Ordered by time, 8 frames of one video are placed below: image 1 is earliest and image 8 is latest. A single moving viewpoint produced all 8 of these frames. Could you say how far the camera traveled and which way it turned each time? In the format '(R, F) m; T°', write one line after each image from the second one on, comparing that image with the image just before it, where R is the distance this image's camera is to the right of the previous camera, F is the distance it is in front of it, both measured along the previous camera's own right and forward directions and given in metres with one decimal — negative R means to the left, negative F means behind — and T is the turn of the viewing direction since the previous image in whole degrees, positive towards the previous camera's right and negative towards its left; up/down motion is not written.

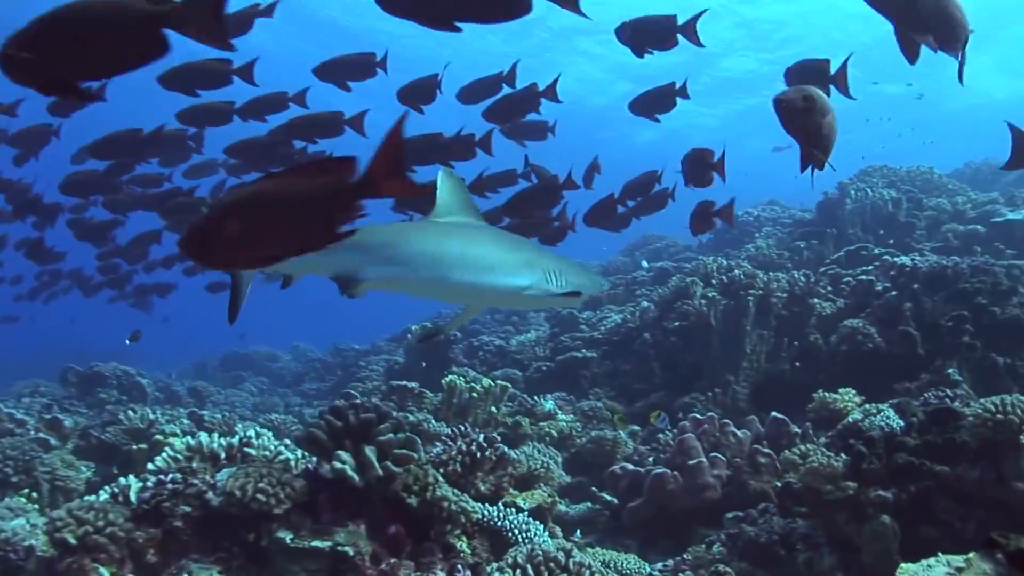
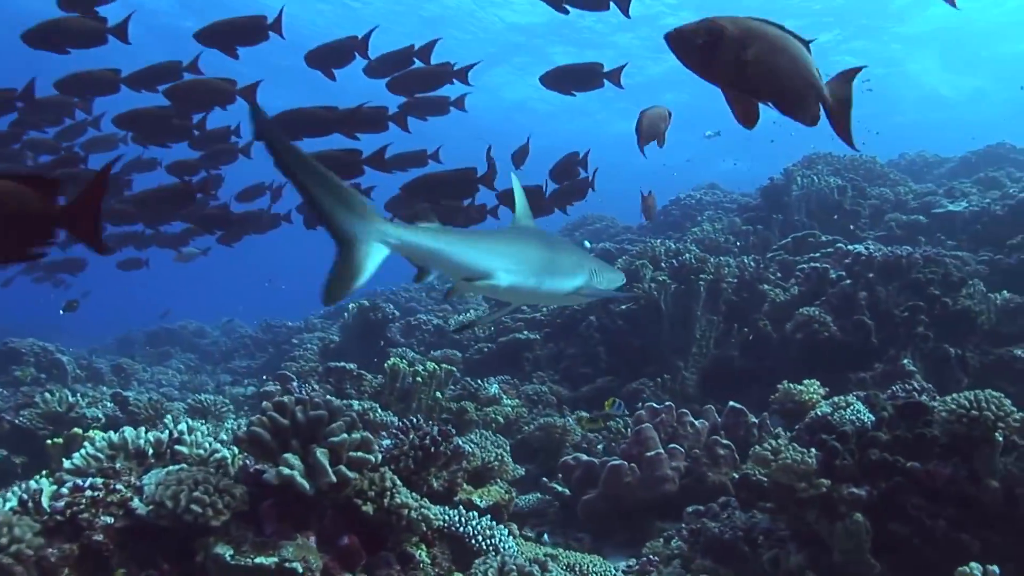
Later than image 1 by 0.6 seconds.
(-0.1, +0.4) m; +4°
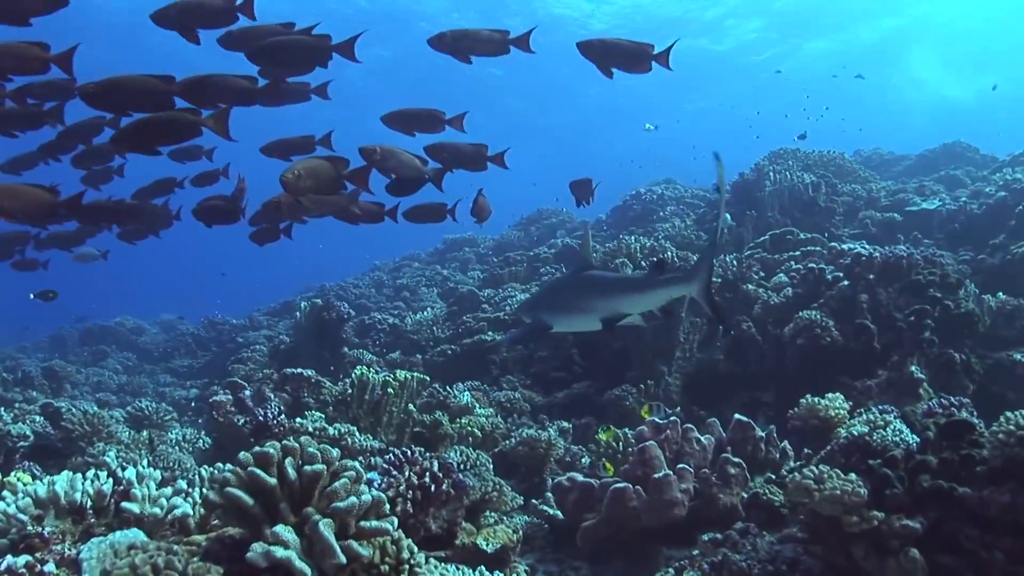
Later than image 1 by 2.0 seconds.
(-0.3, +0.7) m; +3°
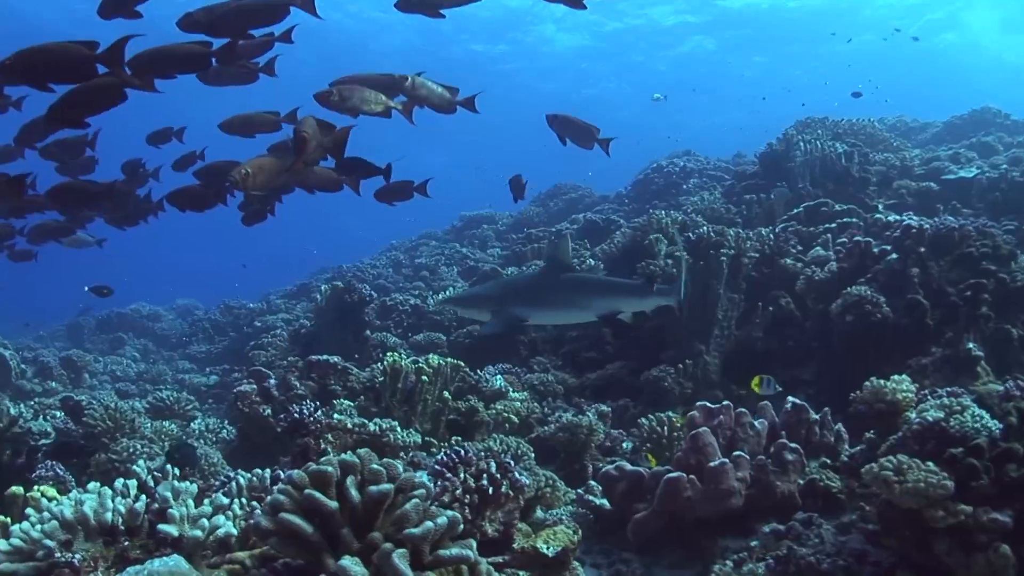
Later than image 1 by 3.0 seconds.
(-0.2, +0.3) m; -1°
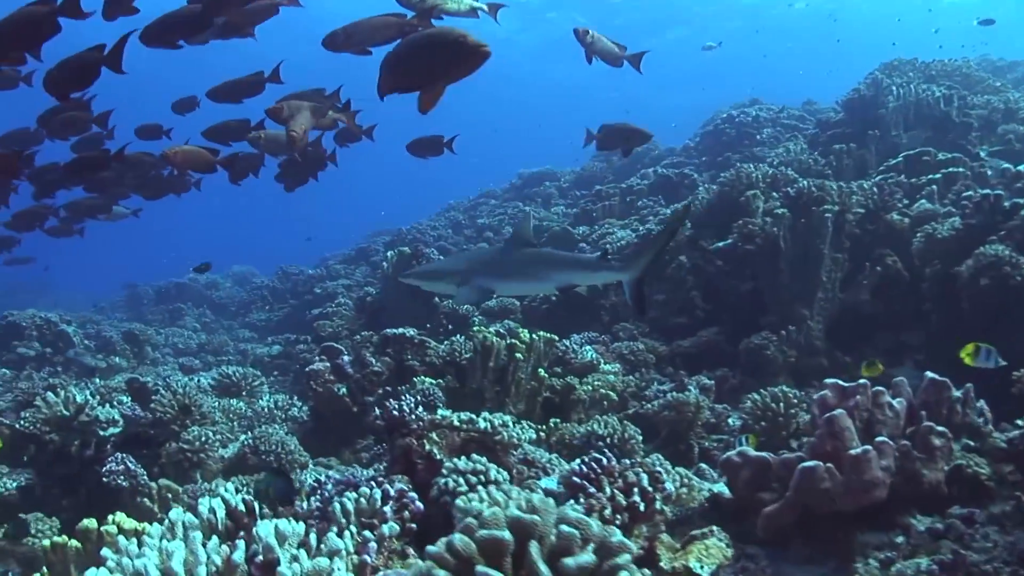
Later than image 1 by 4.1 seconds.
(-0.3, +0.6) m; -3°
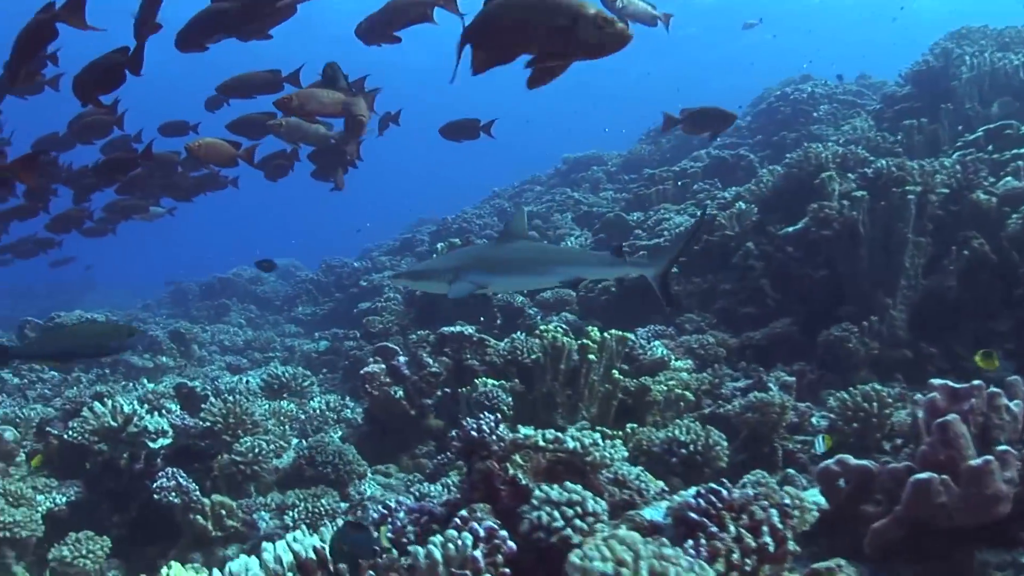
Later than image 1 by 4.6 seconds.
(-0.2, +0.4) m; -2°
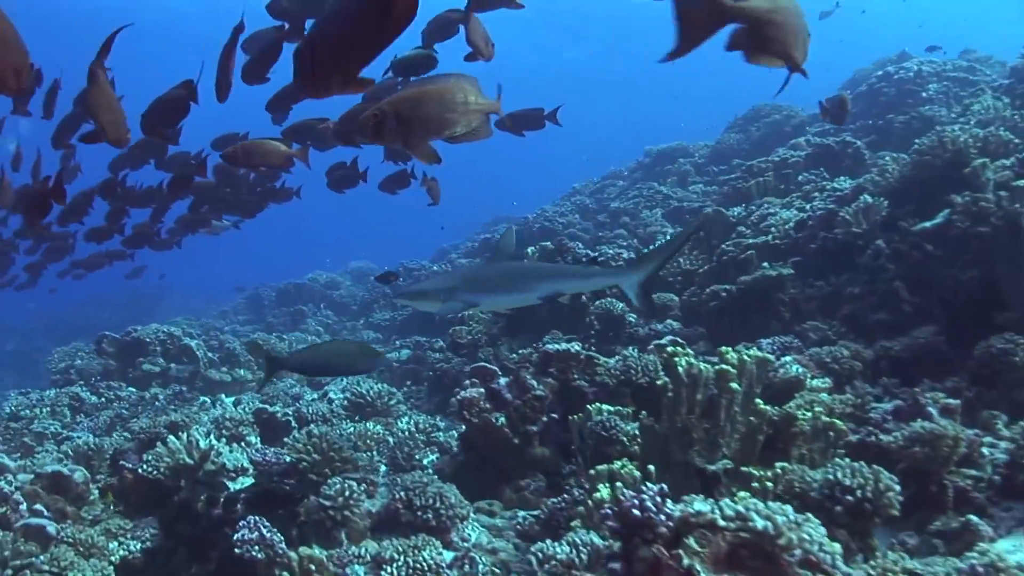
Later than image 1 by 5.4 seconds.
(-0.3, +0.7) m; -4°
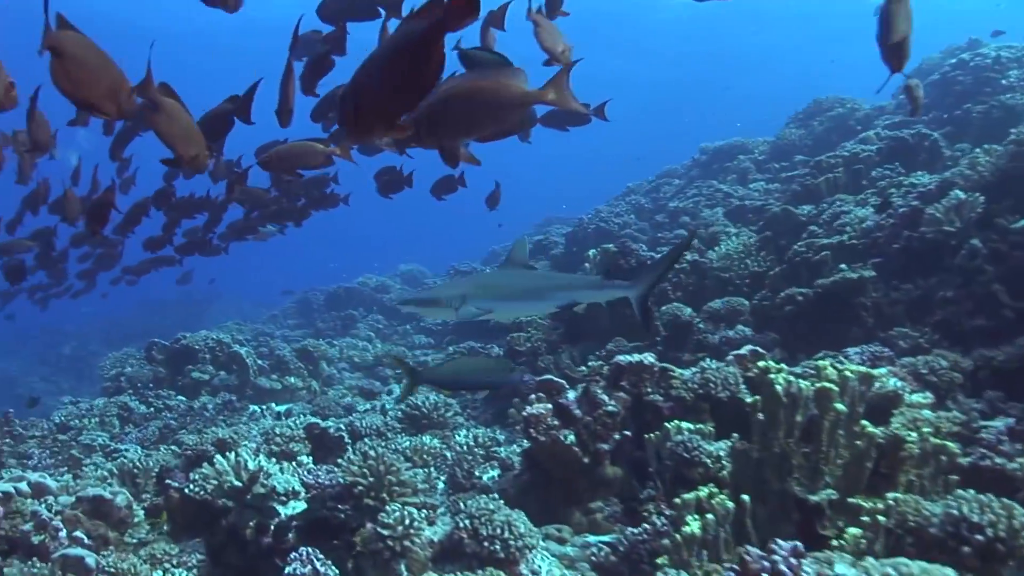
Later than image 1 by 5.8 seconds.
(-0.1, +0.4) m; -3°
